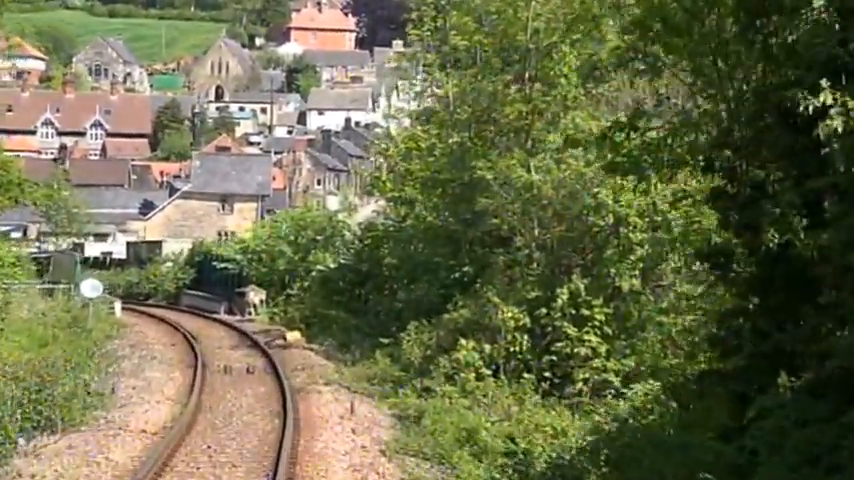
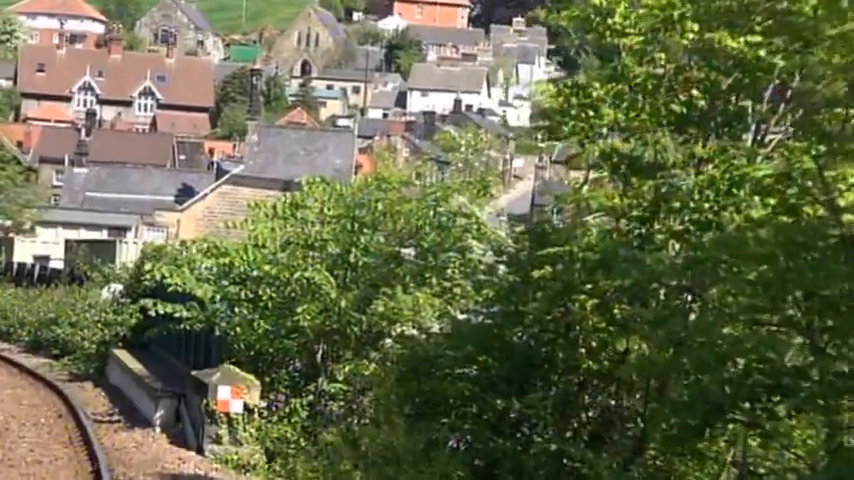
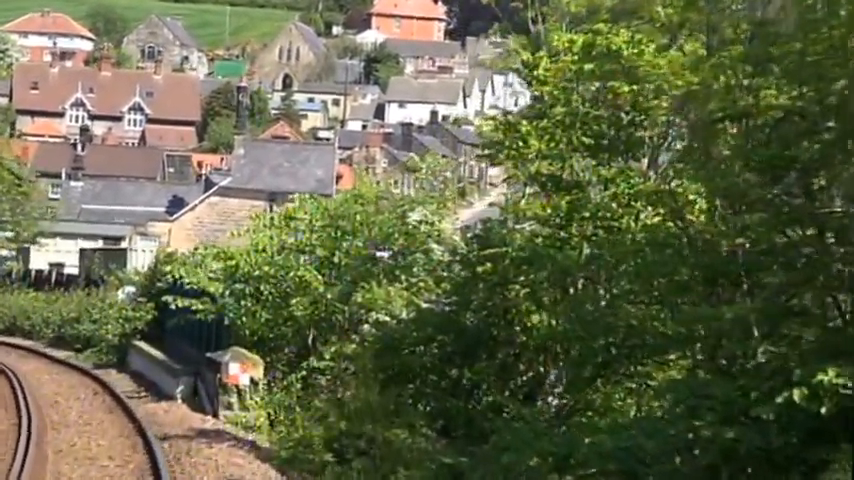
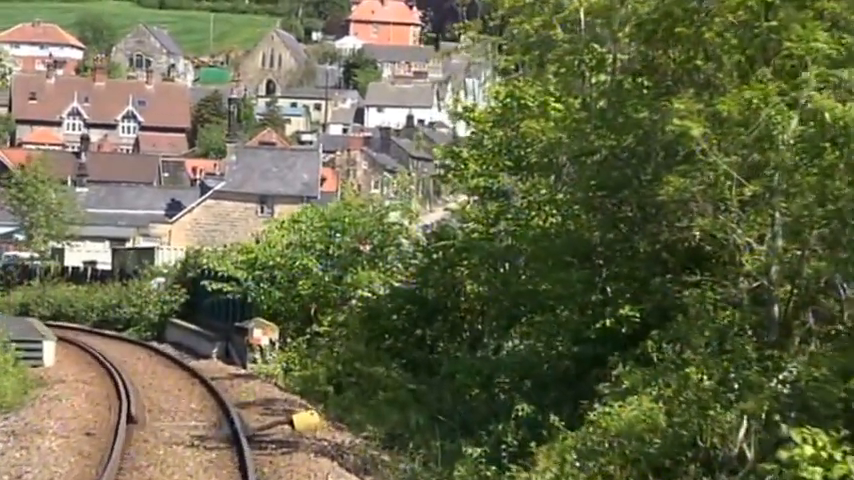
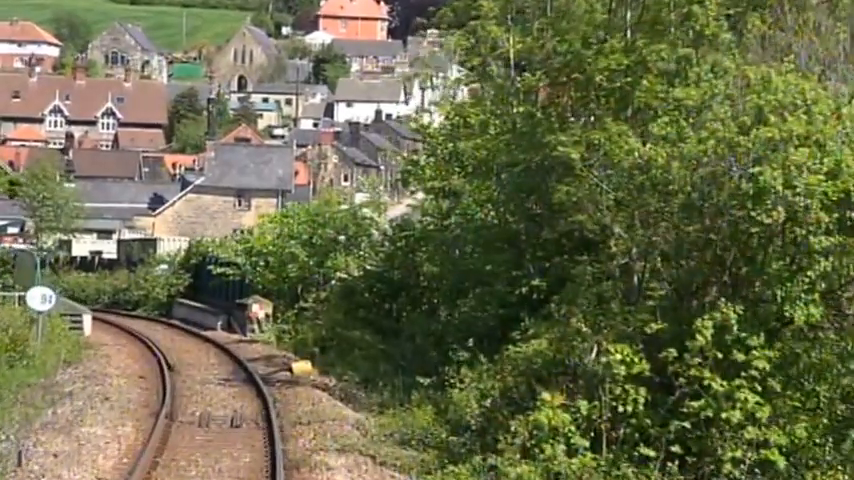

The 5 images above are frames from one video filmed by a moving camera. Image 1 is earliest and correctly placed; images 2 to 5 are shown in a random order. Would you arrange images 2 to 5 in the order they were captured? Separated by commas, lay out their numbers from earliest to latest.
5, 4, 3, 2
